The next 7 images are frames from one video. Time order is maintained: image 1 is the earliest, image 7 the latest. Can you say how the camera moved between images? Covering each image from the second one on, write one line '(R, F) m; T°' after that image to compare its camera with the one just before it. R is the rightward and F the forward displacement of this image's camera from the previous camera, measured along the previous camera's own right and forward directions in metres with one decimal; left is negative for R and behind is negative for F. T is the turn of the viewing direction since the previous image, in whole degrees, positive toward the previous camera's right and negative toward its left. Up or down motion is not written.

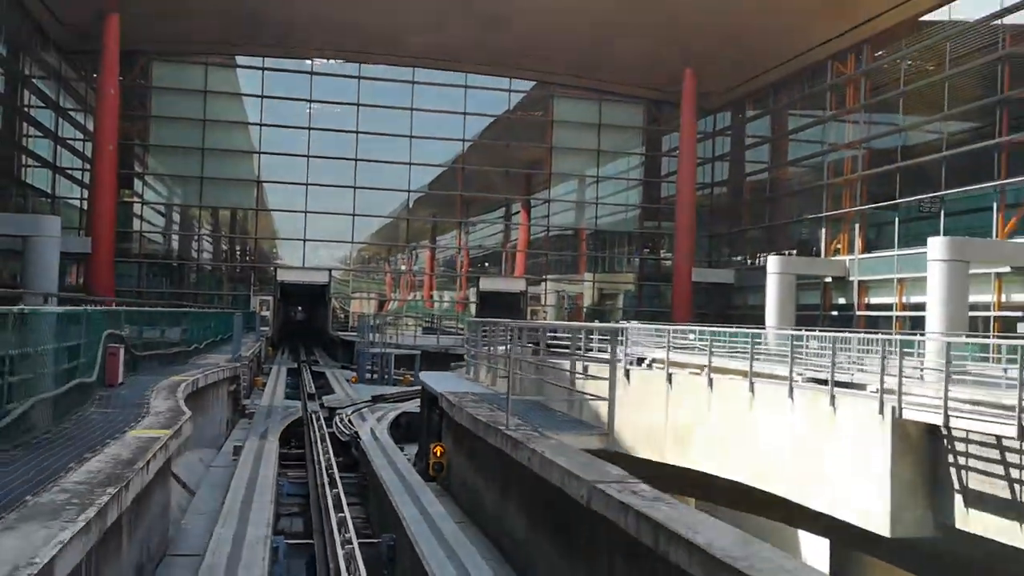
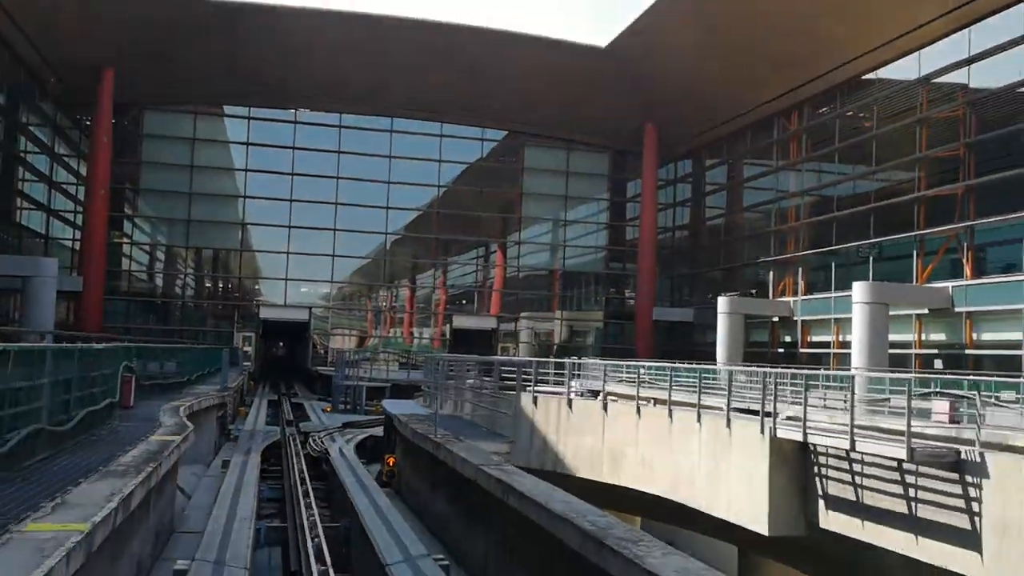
(+0.4, -1.8) m; +1°
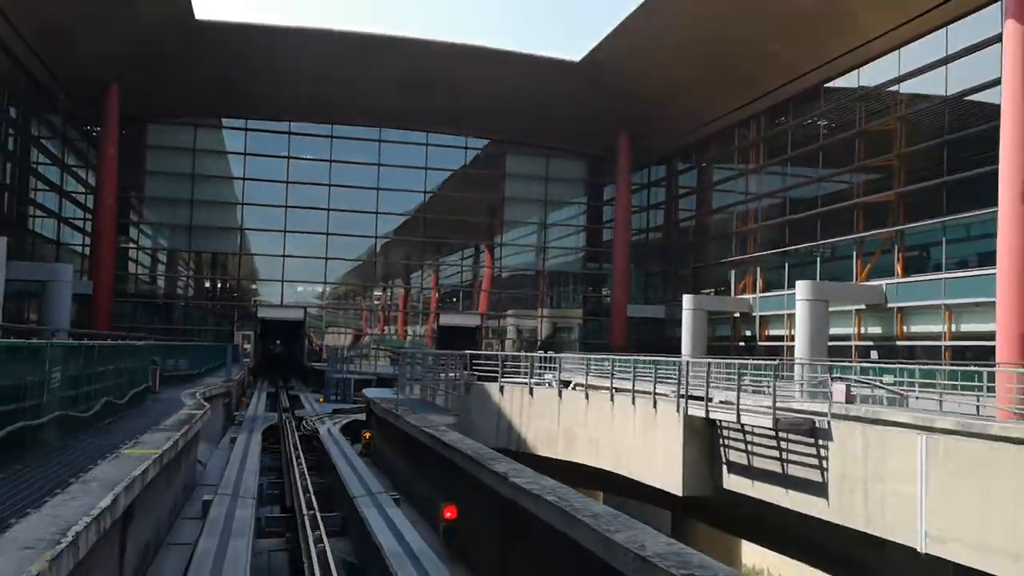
(+0.5, -2.1) m; 0°
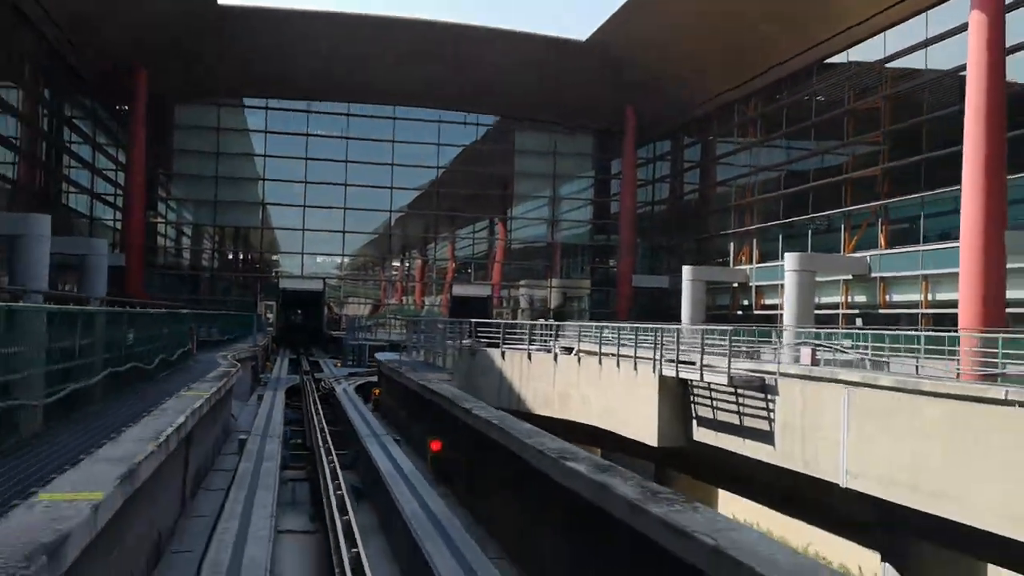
(+0.4, -1.5) m; -1°
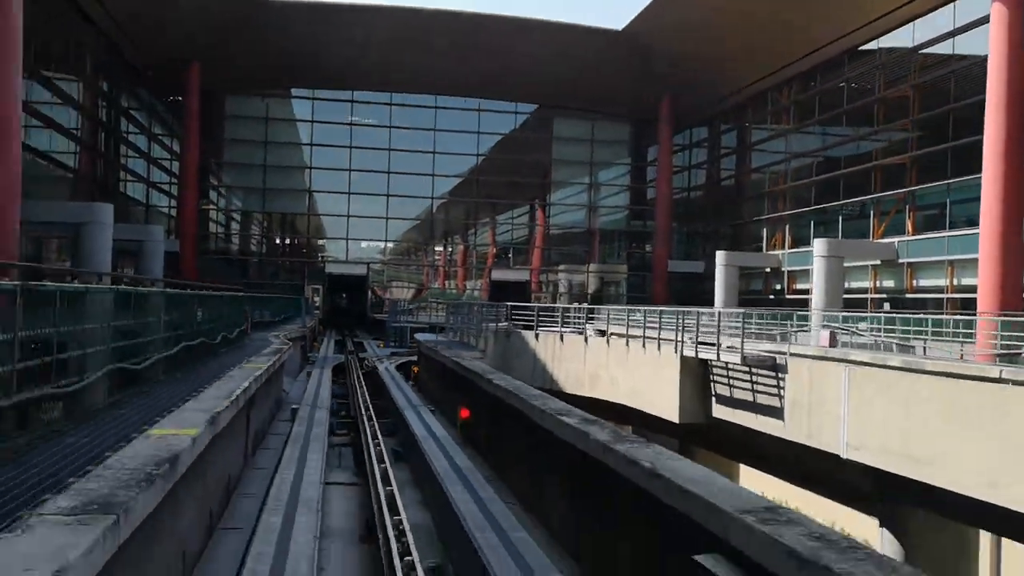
(+0.2, -0.9) m; -3°
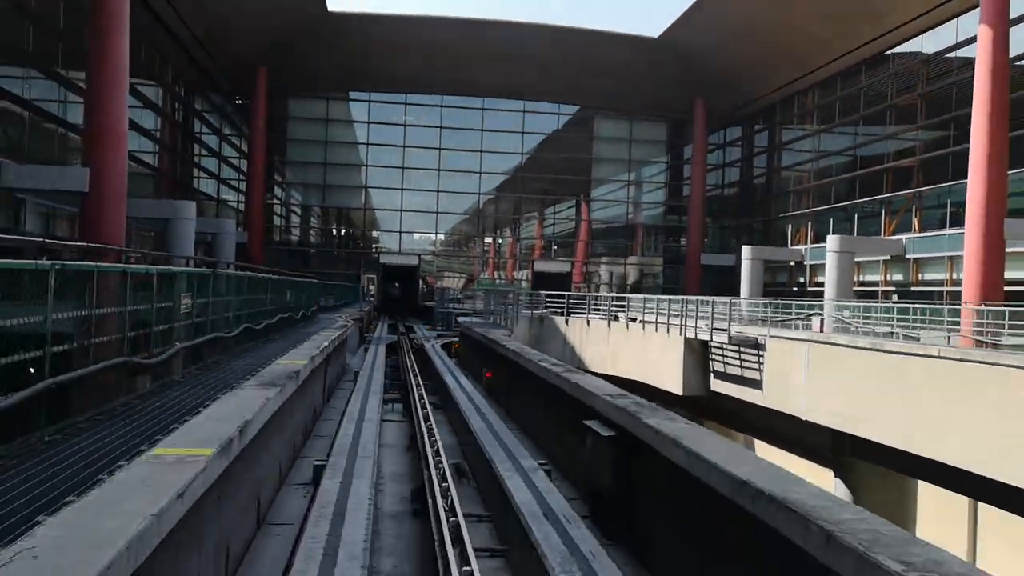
(+0.4, -2.5) m; -3°
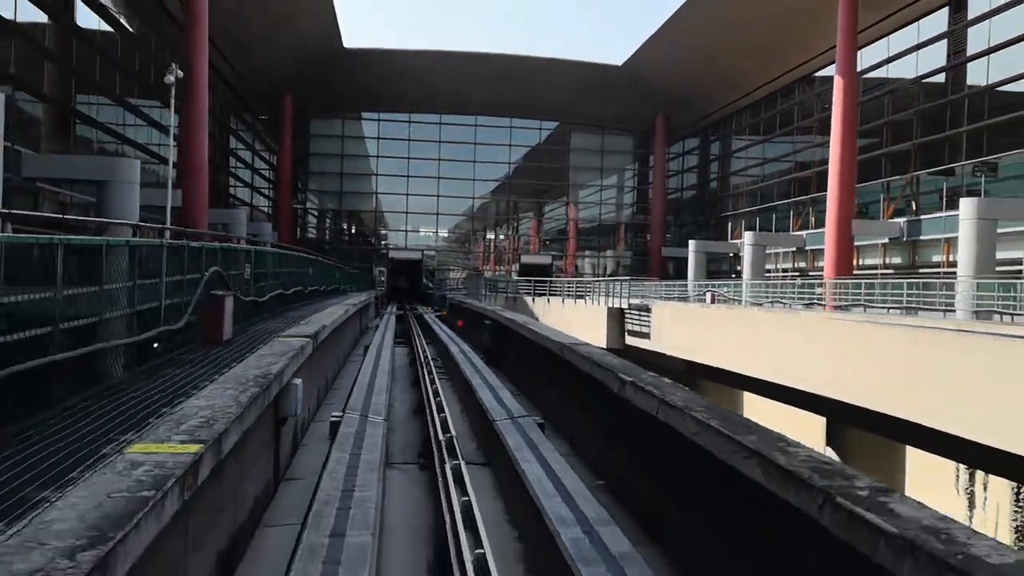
(+0.9, -6.9) m; 0°
